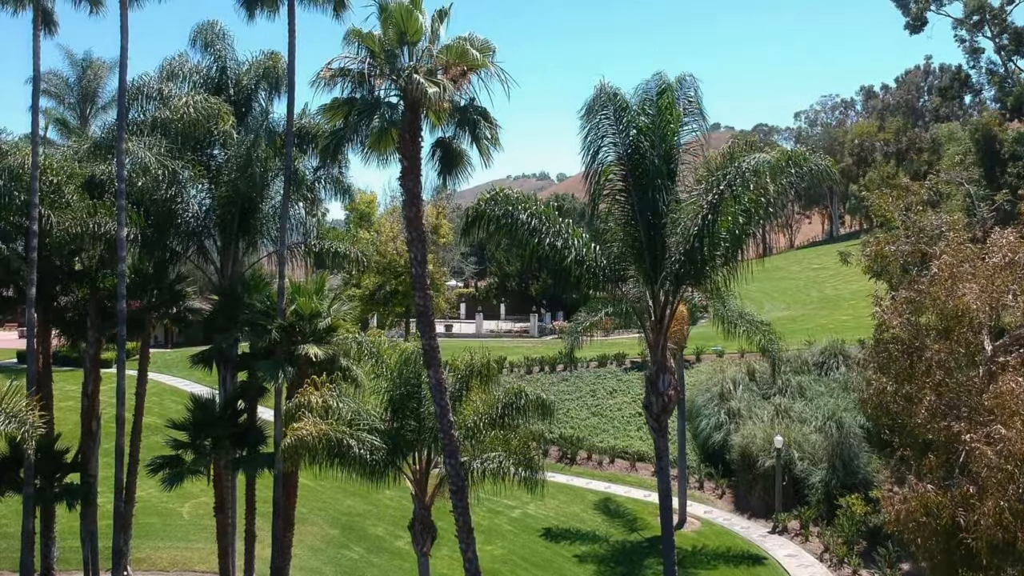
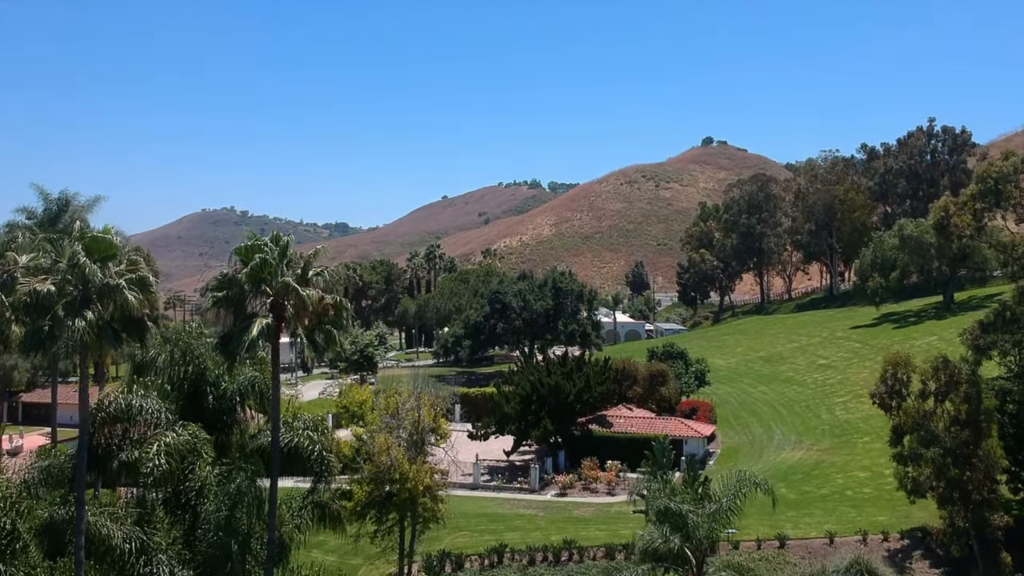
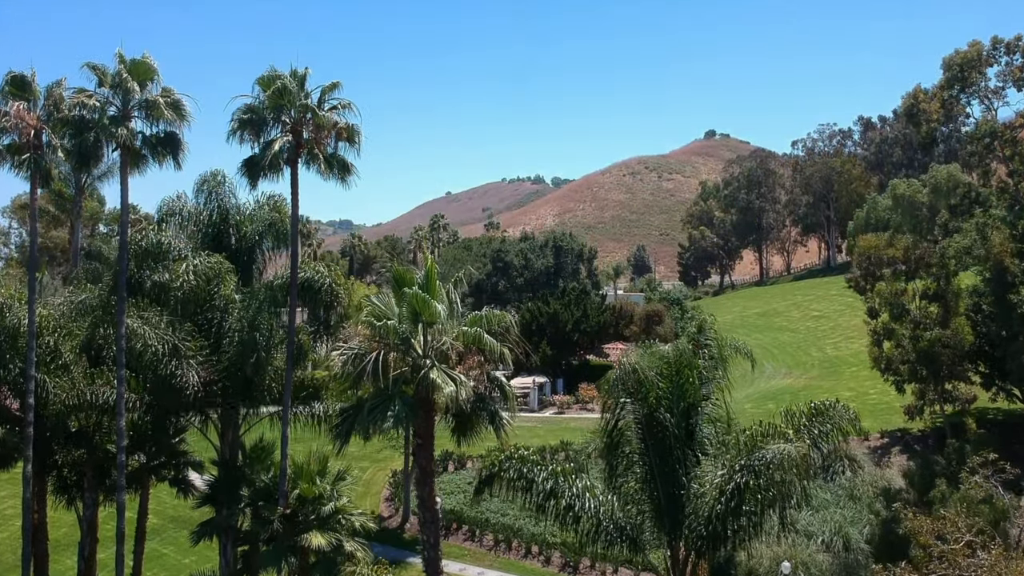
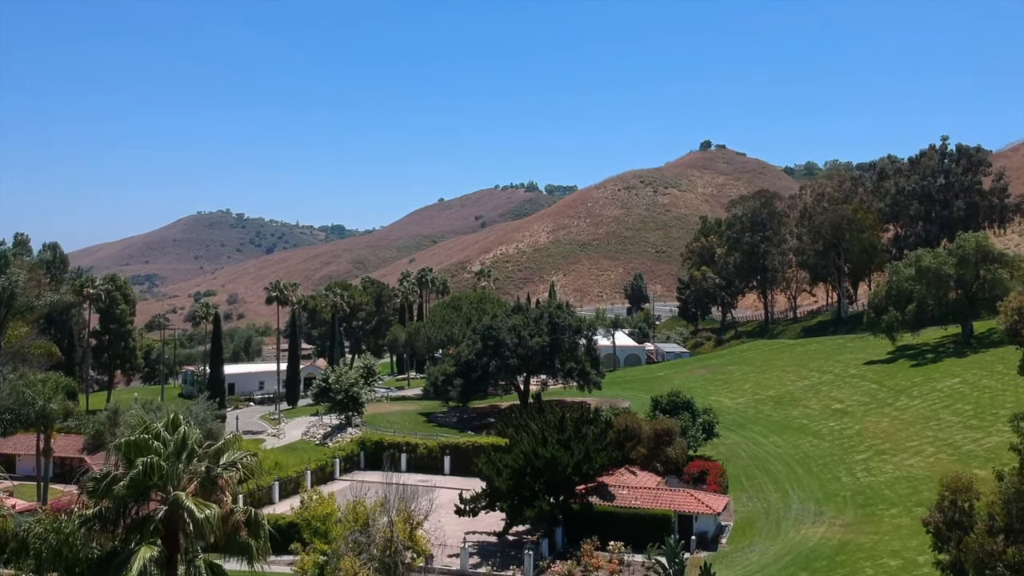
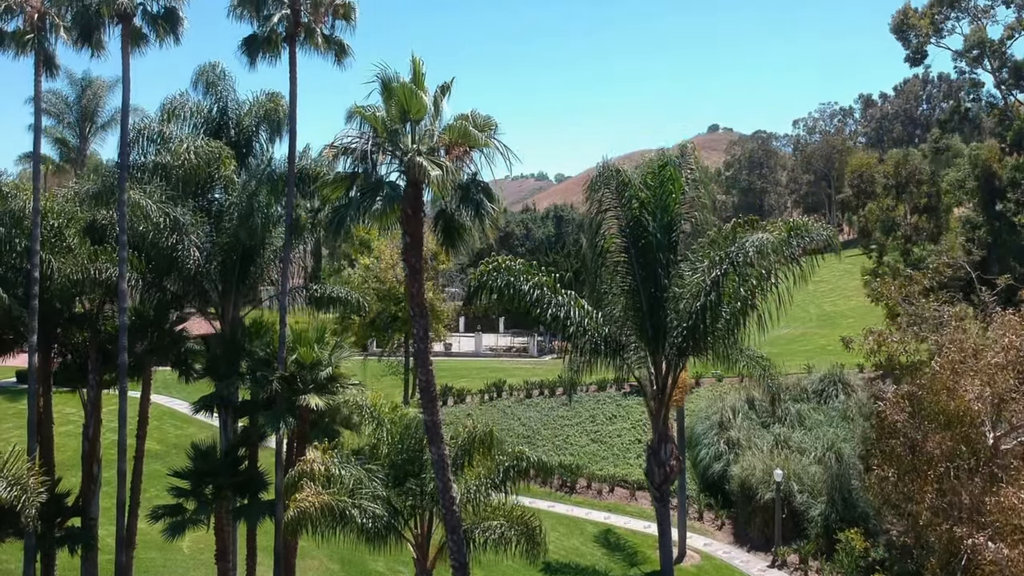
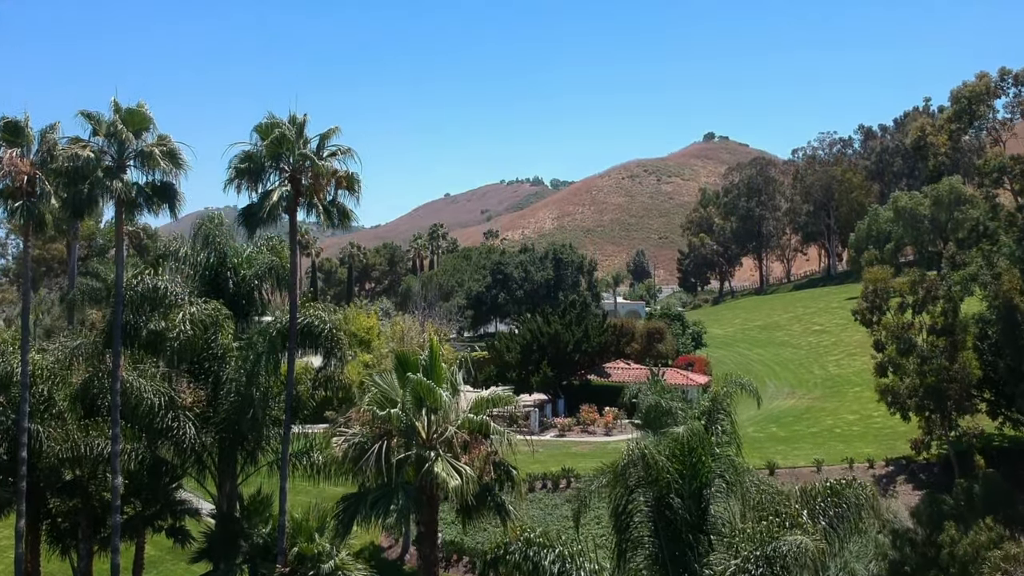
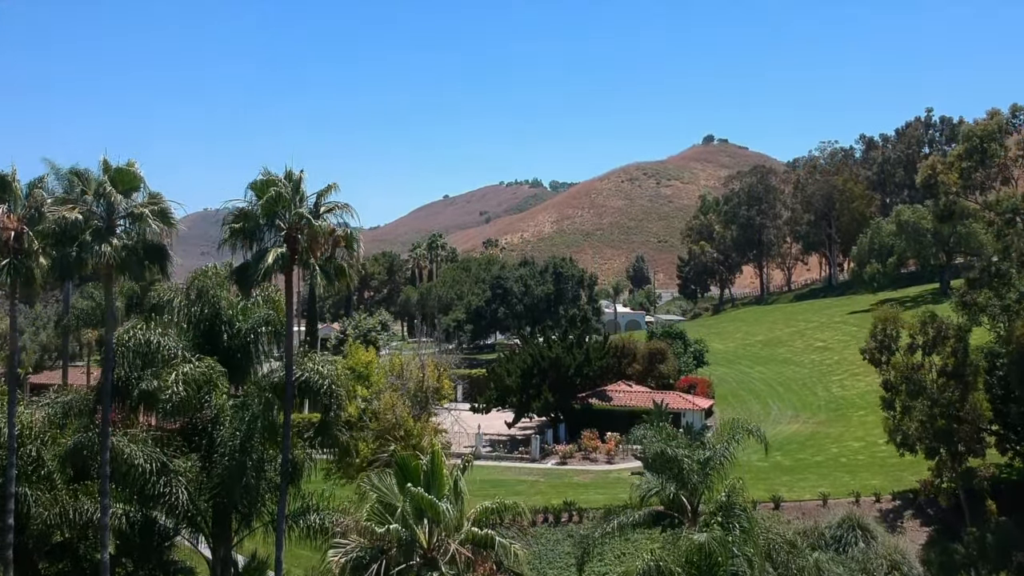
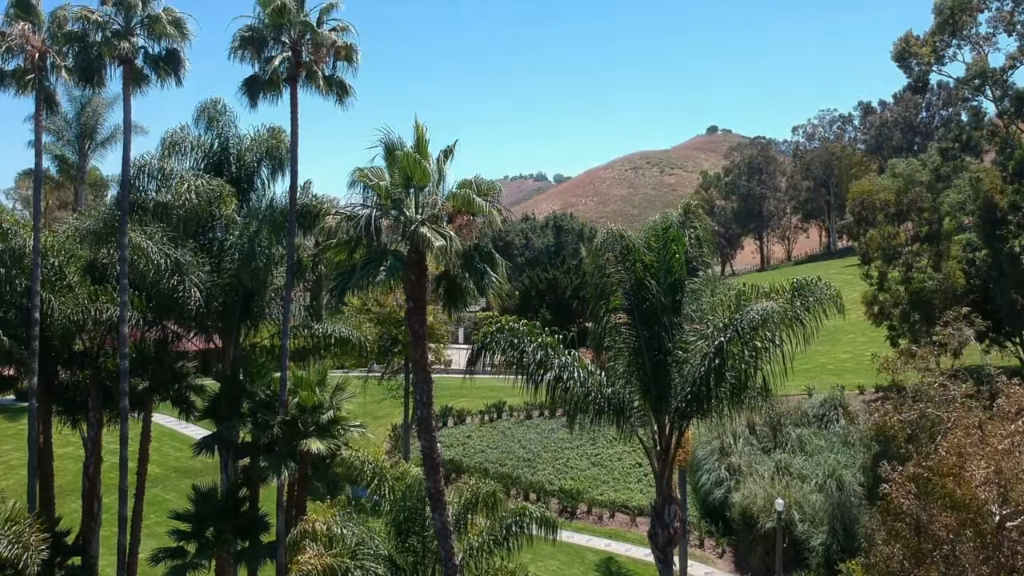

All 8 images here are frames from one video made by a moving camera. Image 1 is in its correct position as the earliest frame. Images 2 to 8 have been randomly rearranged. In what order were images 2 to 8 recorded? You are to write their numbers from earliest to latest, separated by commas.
5, 8, 3, 6, 7, 2, 4
